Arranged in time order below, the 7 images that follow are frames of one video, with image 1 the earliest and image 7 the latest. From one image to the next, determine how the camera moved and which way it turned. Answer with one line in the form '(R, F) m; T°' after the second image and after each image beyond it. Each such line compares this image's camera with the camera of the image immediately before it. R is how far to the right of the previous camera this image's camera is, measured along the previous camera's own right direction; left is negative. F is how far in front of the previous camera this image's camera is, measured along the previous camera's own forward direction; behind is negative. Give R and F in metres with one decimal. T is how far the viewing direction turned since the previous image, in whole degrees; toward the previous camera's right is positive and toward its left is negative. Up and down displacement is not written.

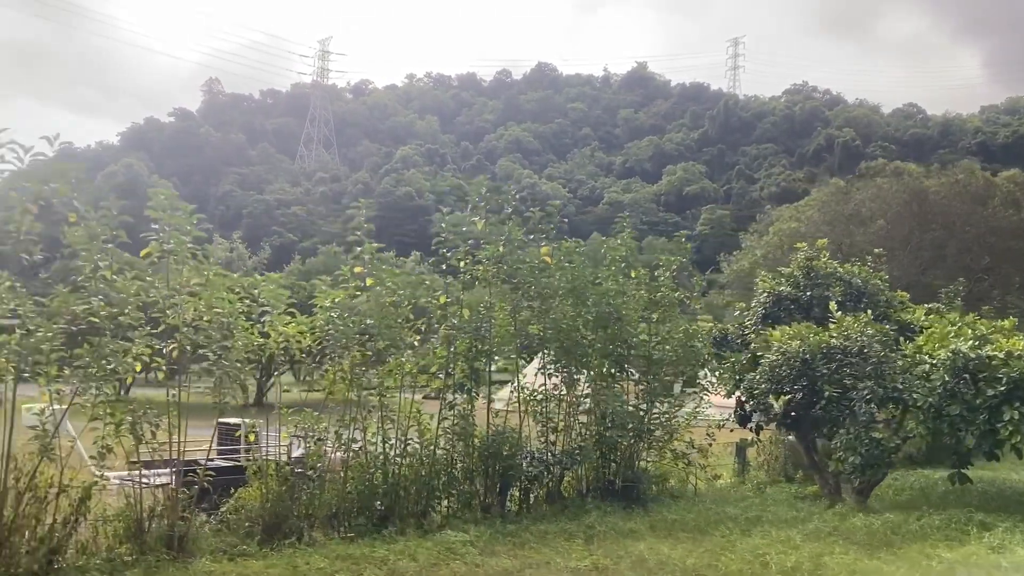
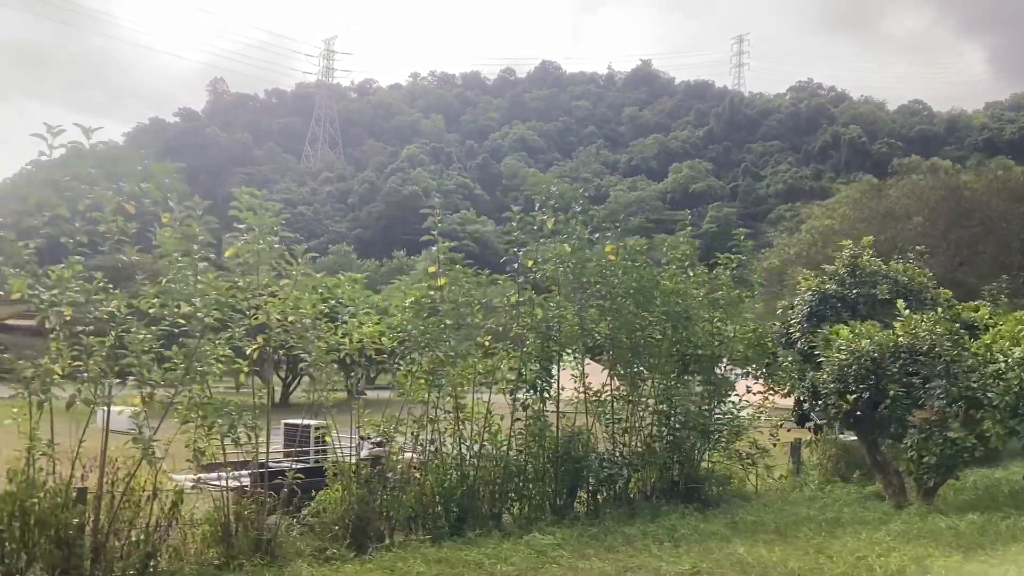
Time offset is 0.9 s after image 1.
(-0.5, +0.1) m; 0°
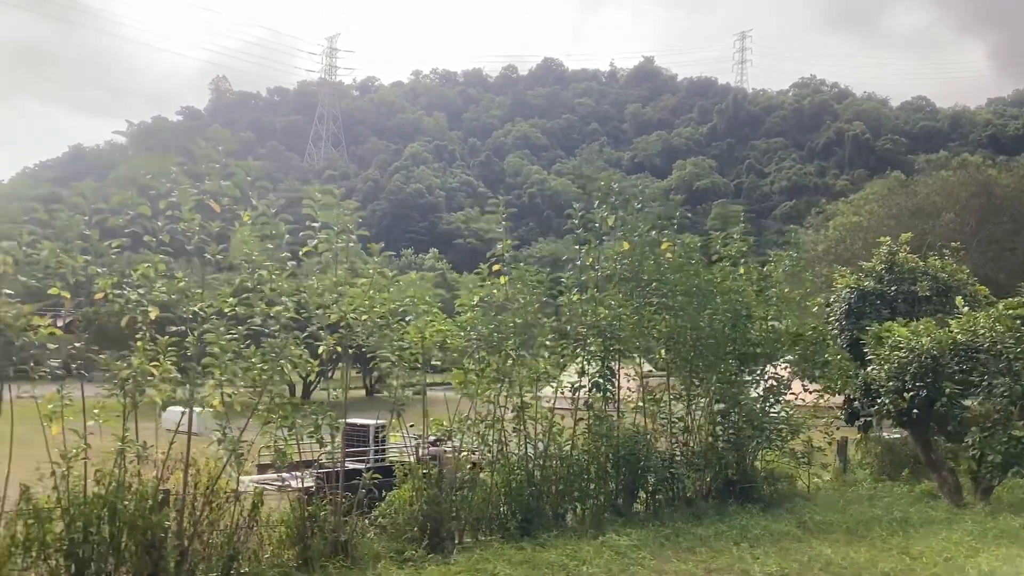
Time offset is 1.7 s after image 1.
(-0.4, +0.1) m; 0°
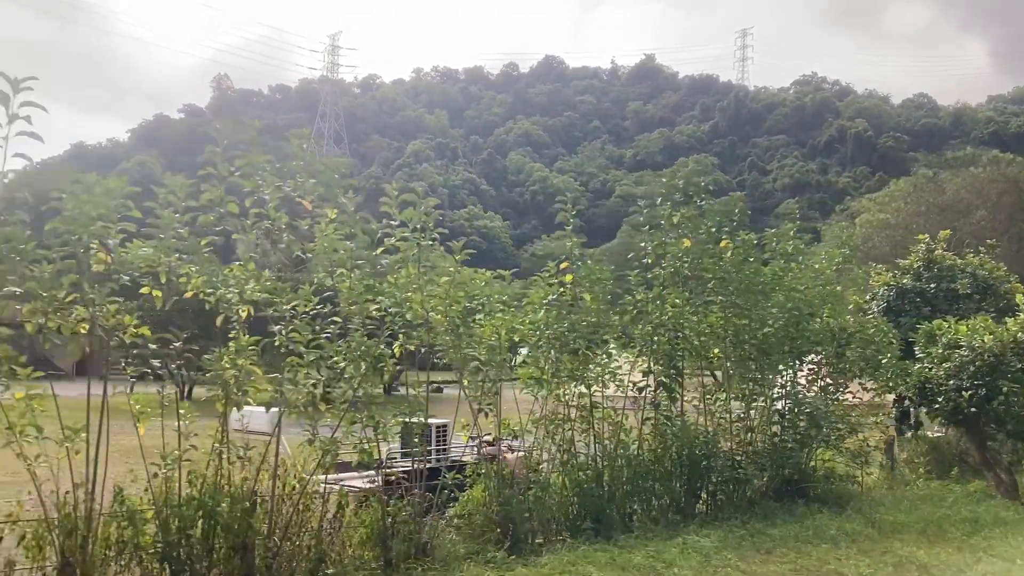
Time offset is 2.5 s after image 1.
(-0.5, +0.1) m; 0°
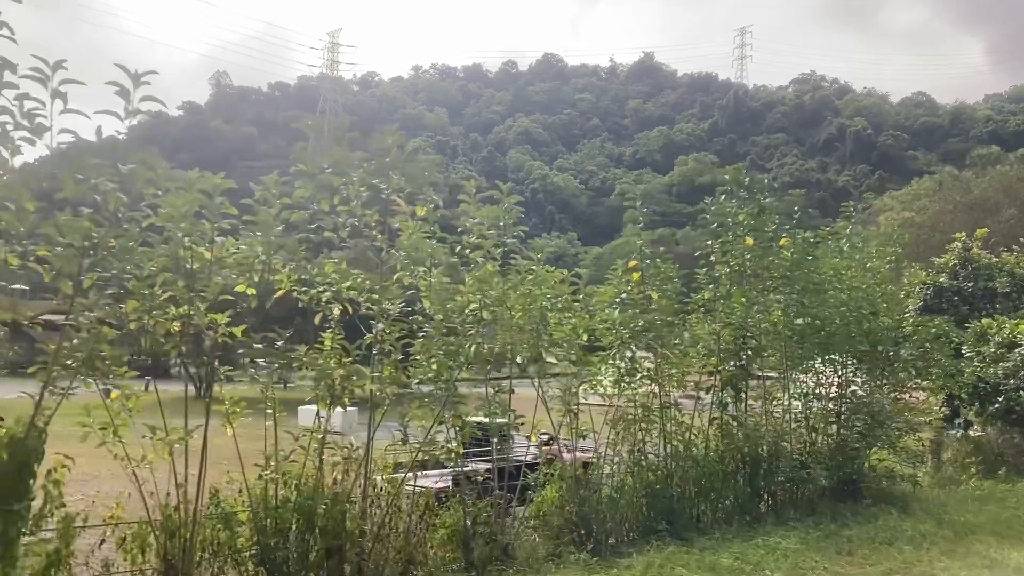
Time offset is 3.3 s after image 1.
(-0.5, +0.1) m; 0°
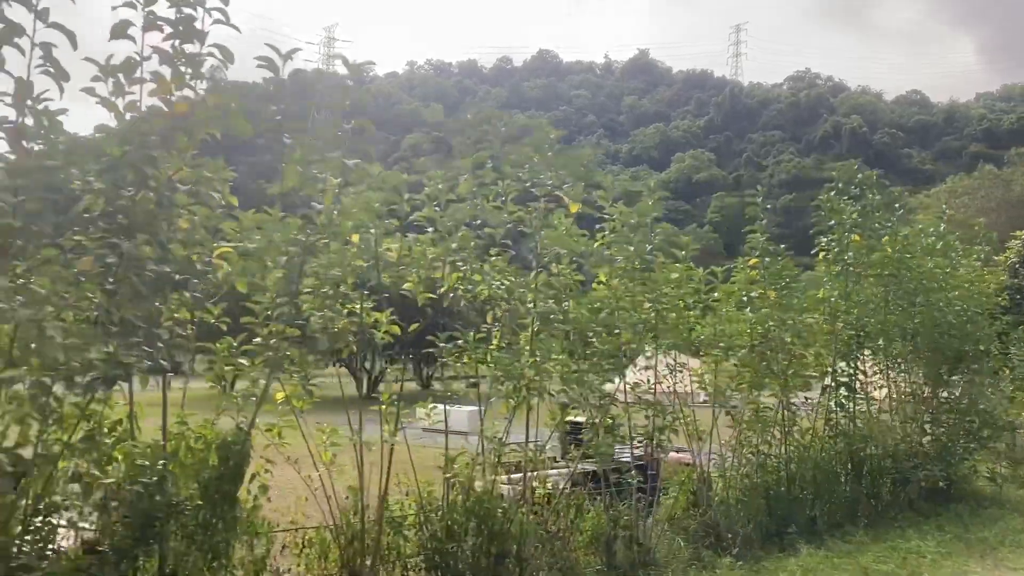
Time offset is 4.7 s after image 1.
(-0.8, +0.1) m; 0°
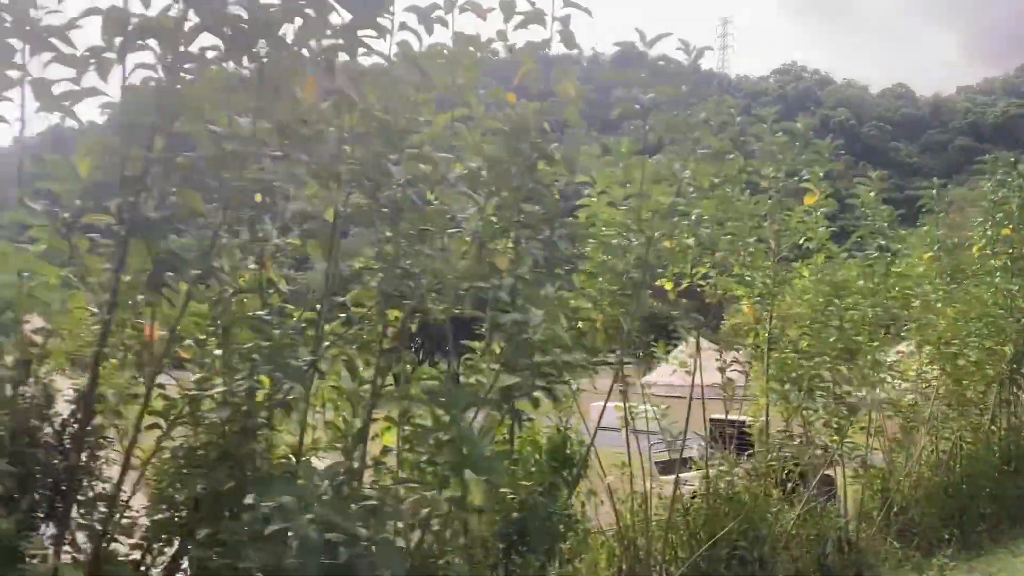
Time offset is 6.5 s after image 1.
(-1.2, +0.2) m; +1°
